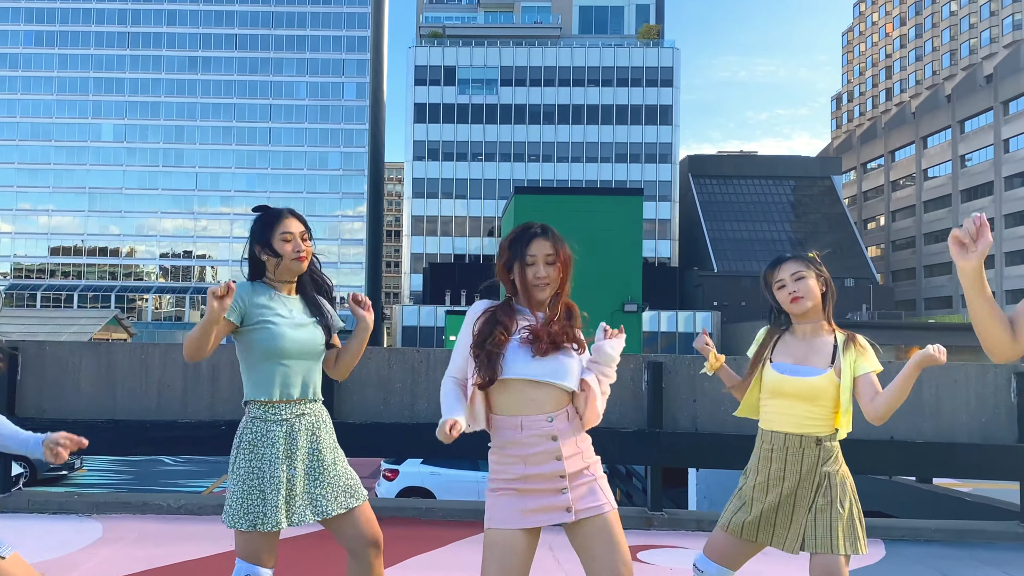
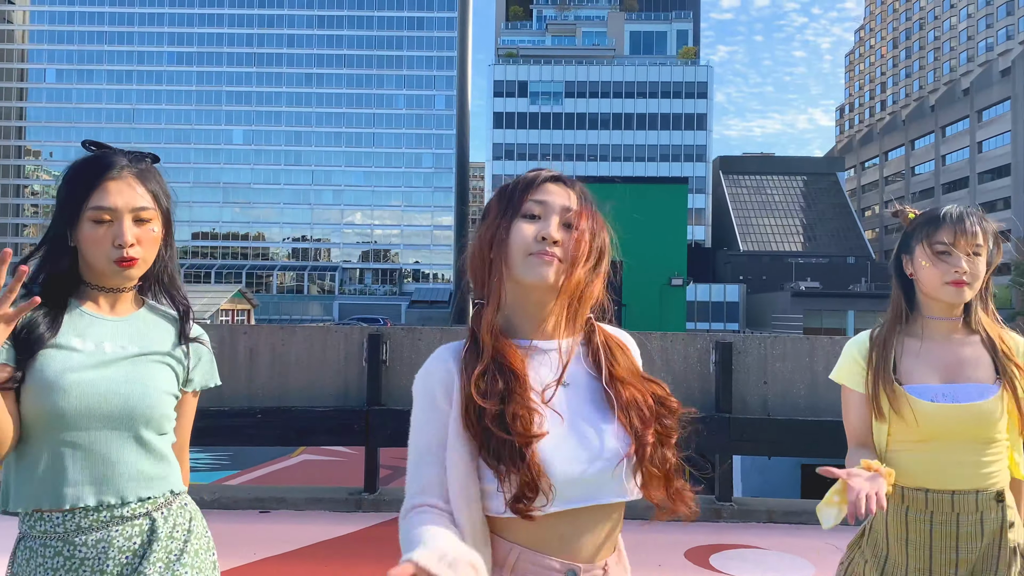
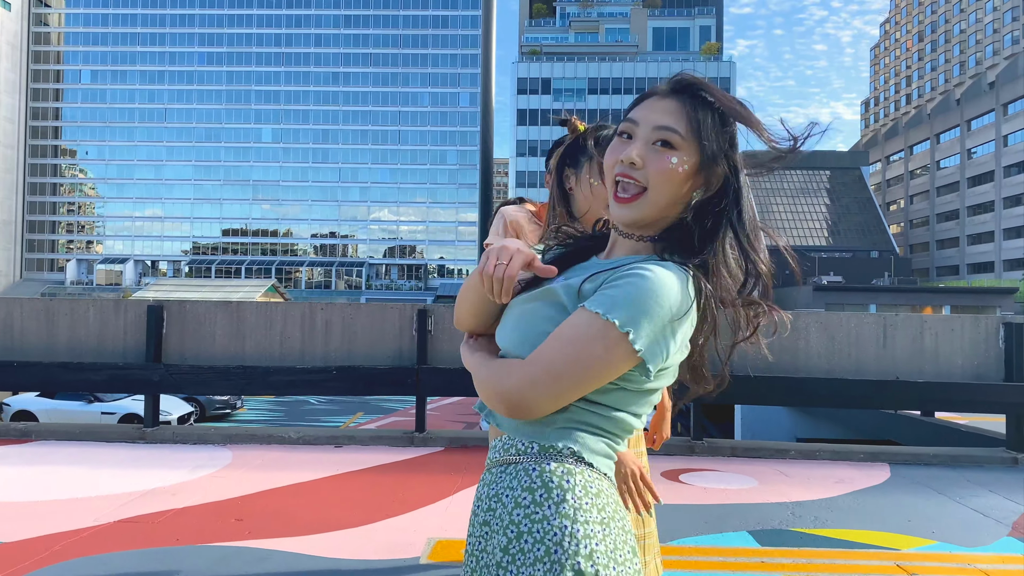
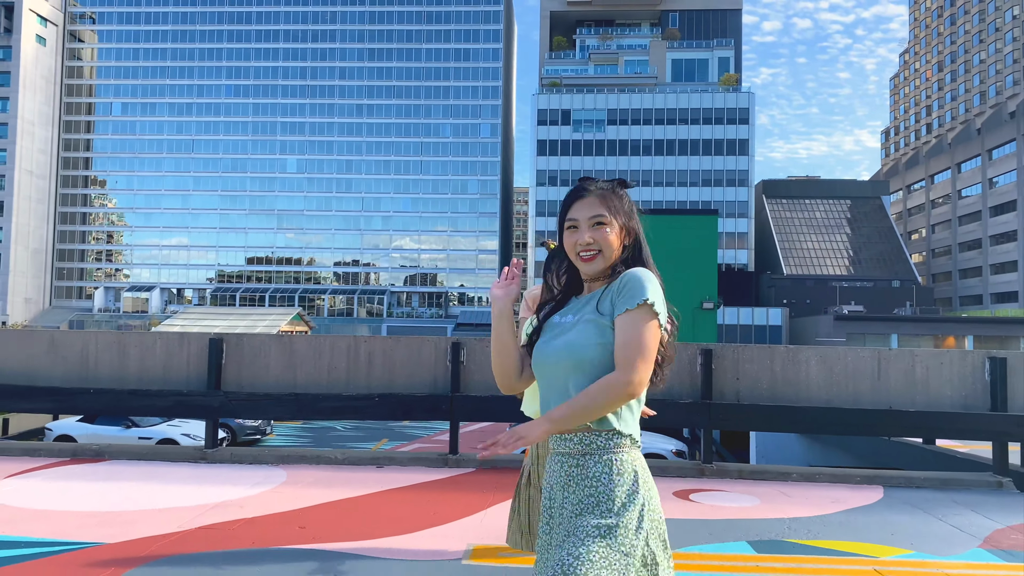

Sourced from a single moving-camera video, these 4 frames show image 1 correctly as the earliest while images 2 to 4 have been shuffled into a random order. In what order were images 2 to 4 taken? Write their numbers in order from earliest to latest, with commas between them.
2, 4, 3
